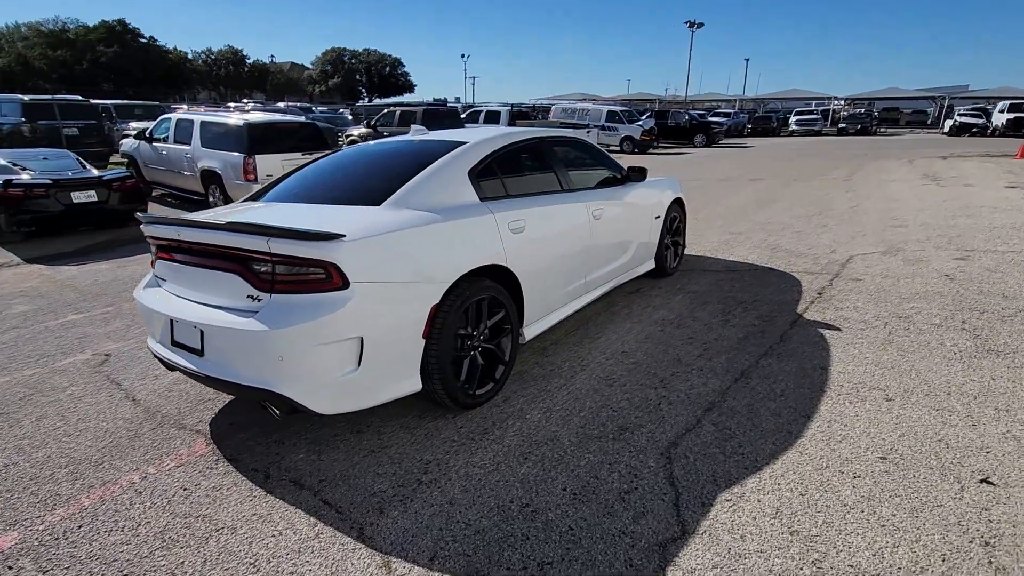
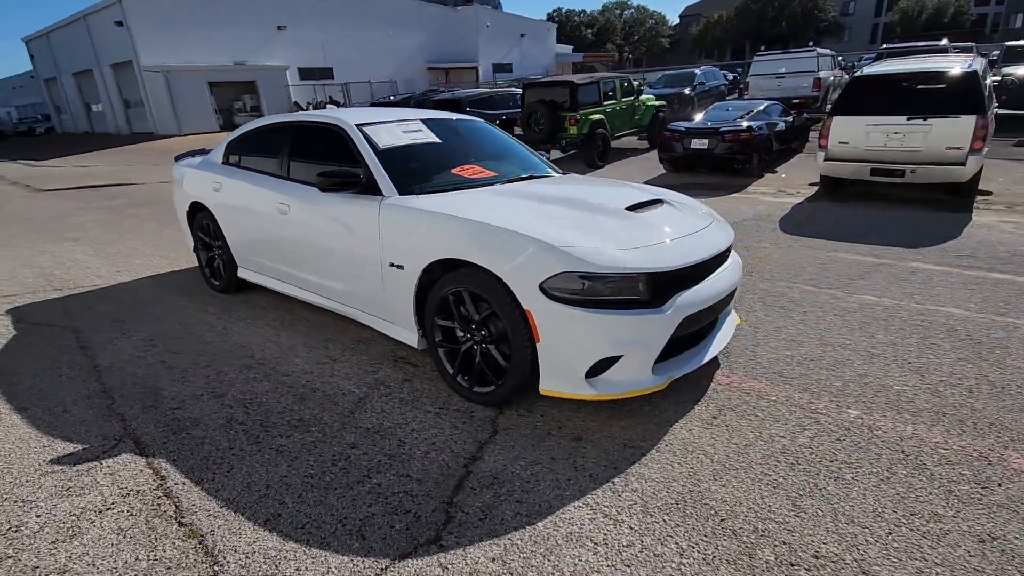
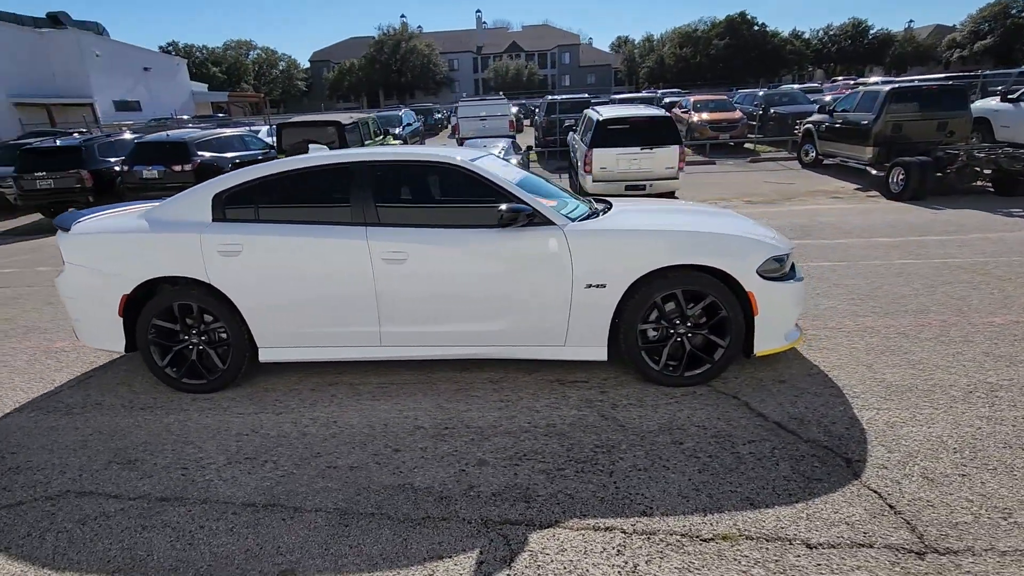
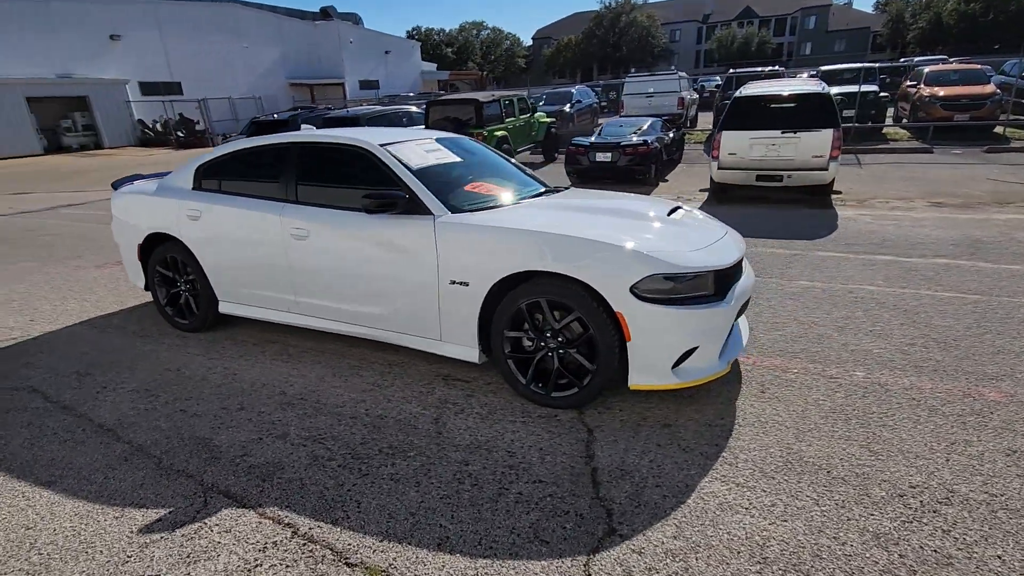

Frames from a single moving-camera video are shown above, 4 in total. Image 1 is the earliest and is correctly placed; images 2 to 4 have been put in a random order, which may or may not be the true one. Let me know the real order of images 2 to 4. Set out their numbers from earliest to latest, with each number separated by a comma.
3, 4, 2
